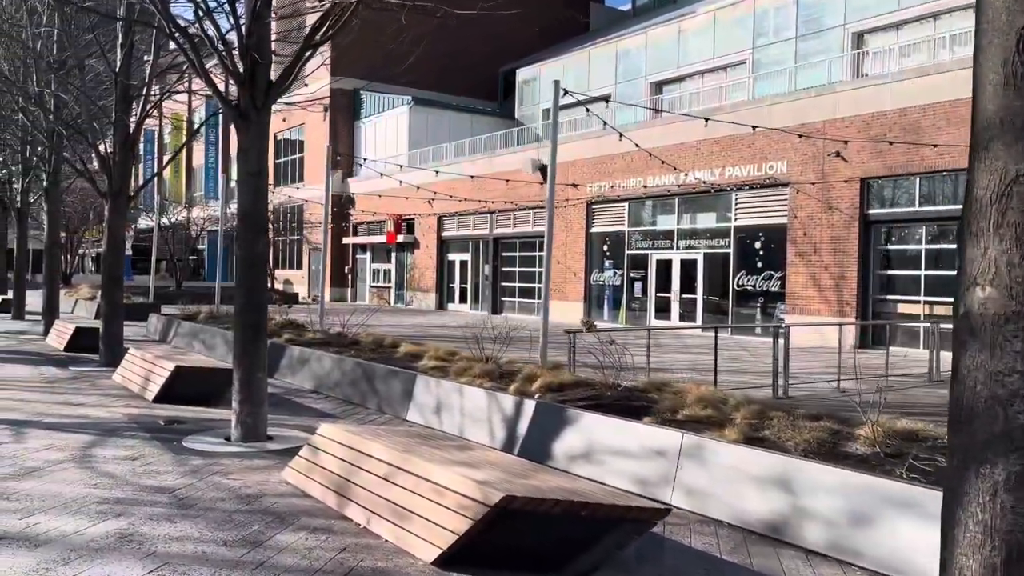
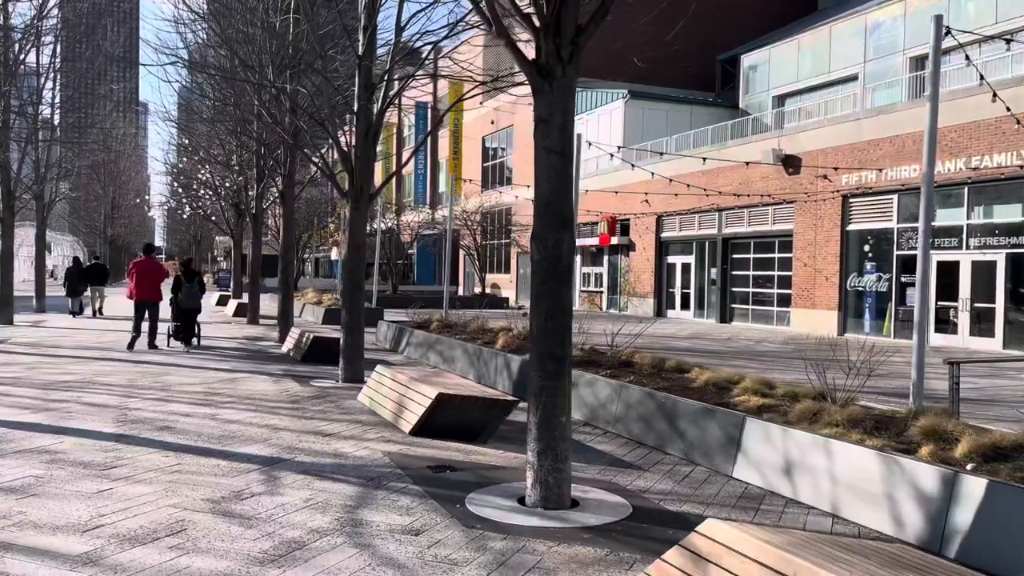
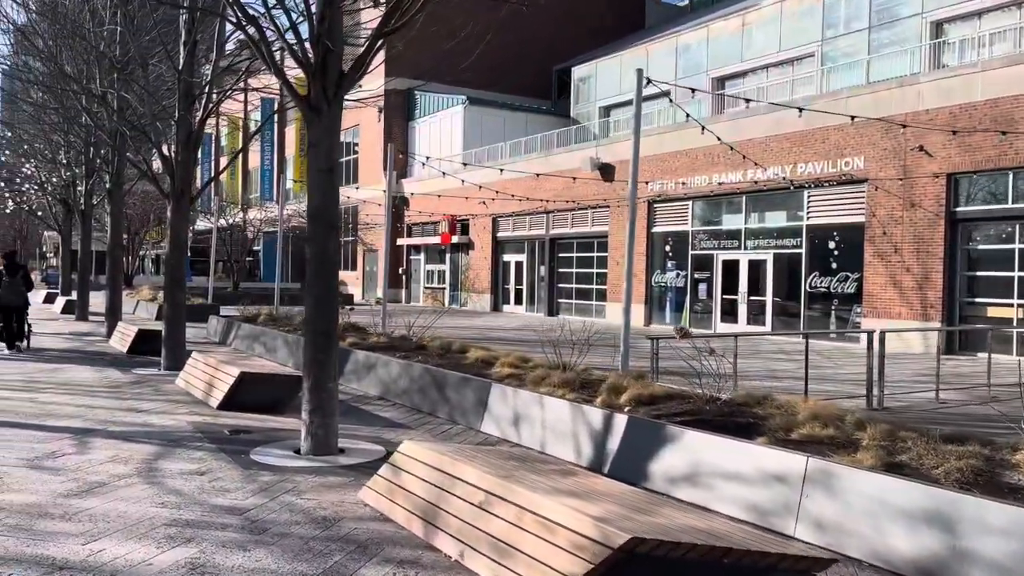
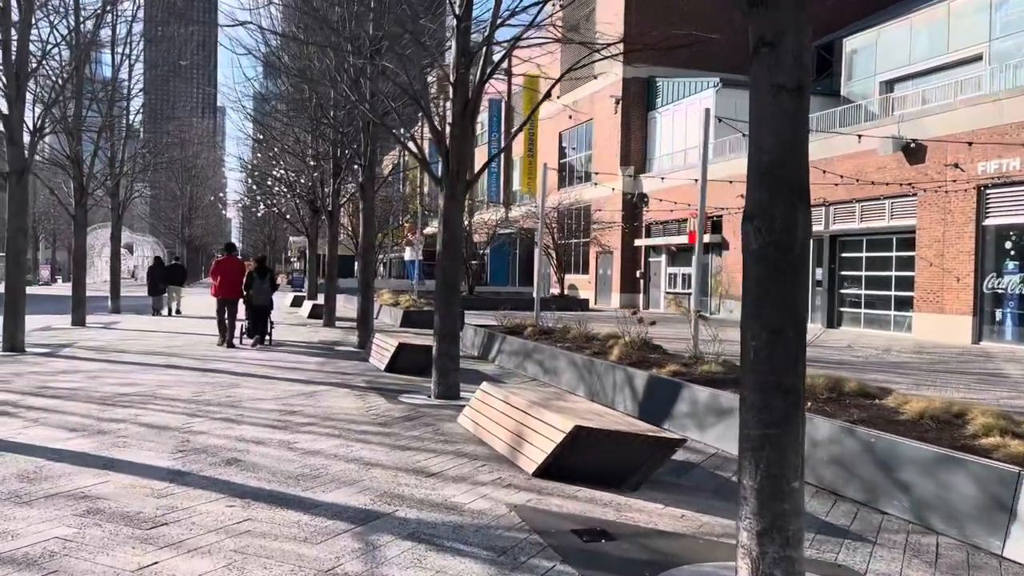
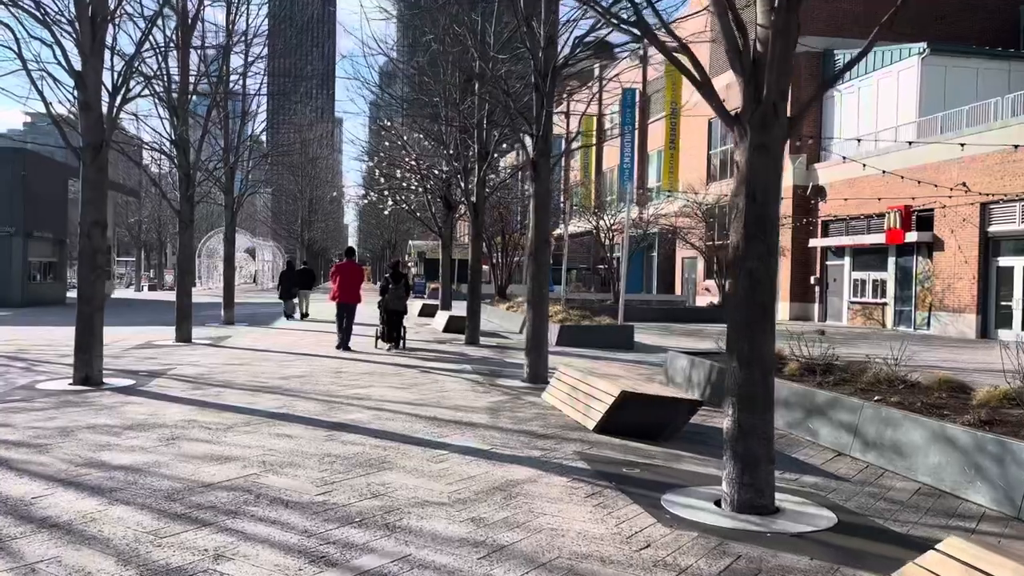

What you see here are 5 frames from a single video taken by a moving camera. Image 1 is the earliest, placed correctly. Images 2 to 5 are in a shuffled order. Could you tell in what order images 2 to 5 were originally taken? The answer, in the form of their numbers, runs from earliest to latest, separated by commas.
3, 2, 4, 5
